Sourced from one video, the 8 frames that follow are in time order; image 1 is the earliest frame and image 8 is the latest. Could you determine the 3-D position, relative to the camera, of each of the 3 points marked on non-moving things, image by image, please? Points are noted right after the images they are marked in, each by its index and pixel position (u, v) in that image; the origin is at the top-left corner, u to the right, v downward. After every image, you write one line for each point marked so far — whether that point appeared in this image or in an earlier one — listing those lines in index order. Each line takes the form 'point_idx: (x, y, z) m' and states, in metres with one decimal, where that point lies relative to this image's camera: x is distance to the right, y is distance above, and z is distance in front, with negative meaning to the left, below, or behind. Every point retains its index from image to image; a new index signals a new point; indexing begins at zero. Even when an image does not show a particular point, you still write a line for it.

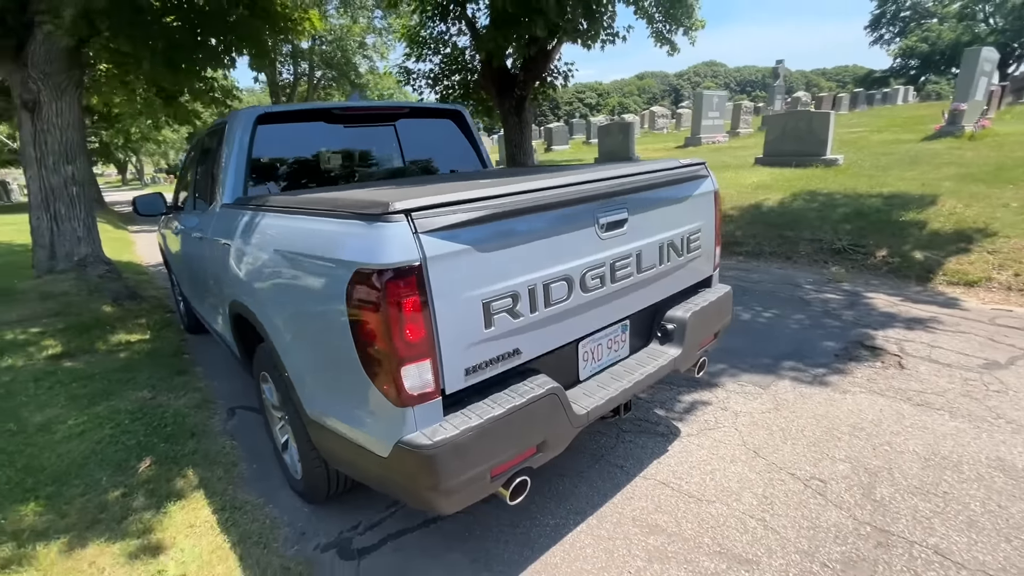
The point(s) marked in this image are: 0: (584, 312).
0: (+0.3, -0.1, +2.4) m
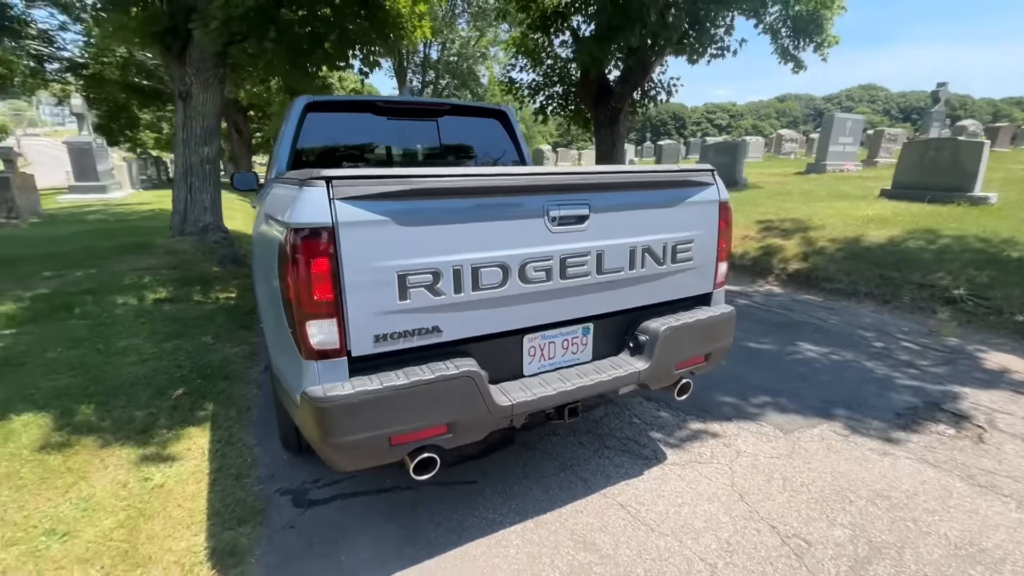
0: (0.0, -0.1, +2.3) m
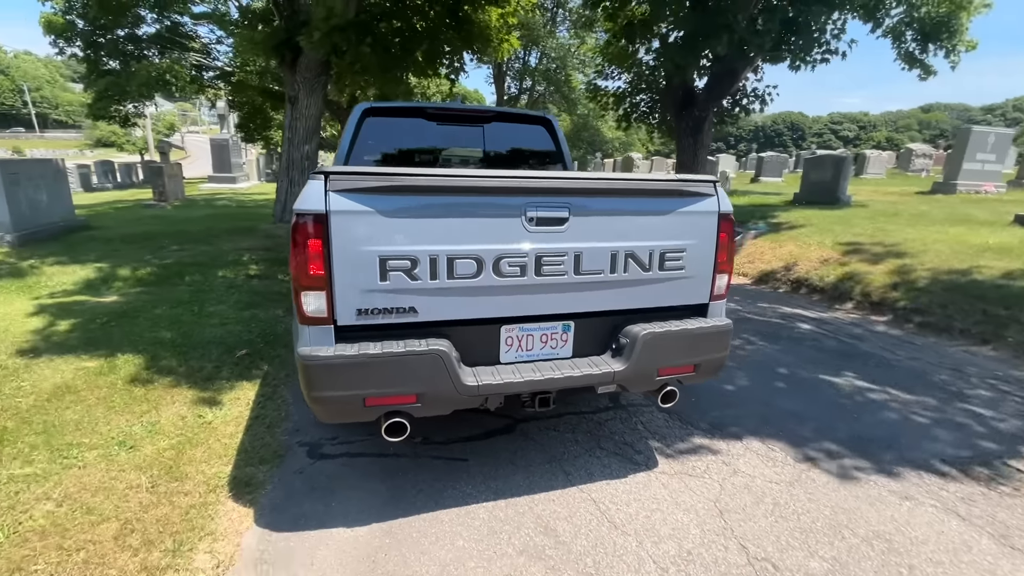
0: (-0.1, 0.0, +2.6) m
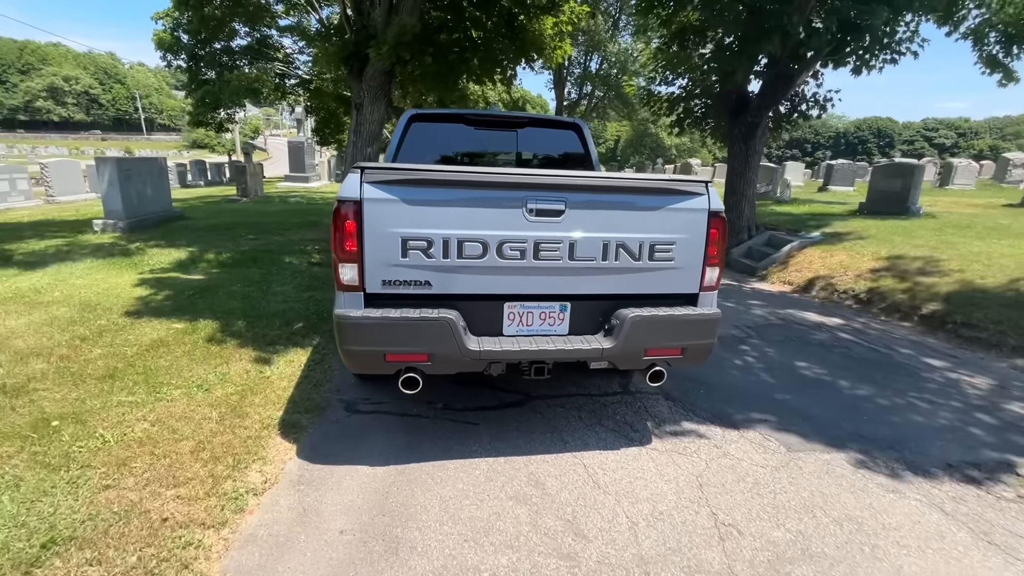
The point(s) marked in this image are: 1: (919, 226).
0: (-0.1, +0.1, +3.0) m
1: (+9.4, +1.4, +11.0) m
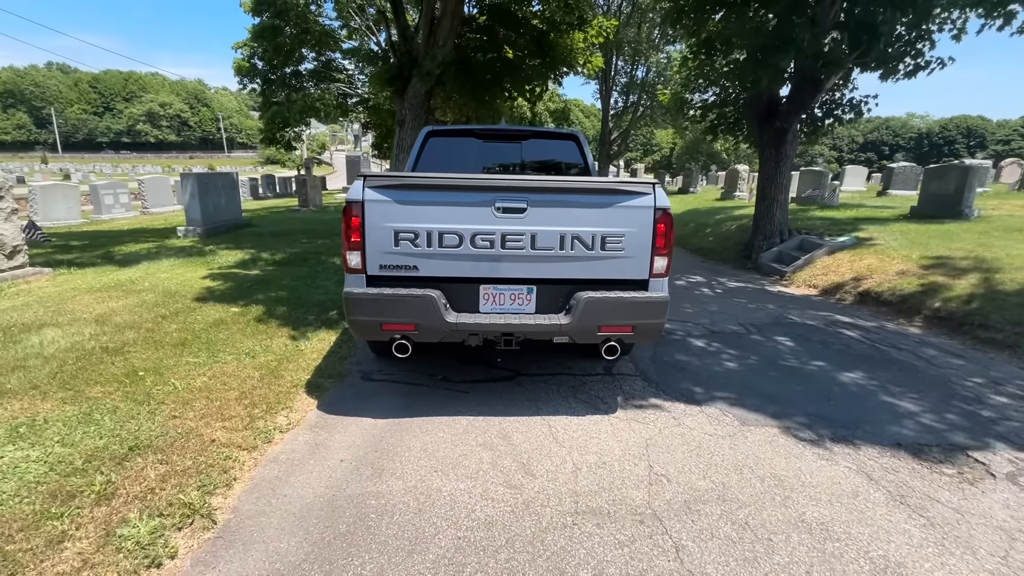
0: (-0.3, +0.2, +3.6) m
1: (+10.1, +1.3, +10.5) m
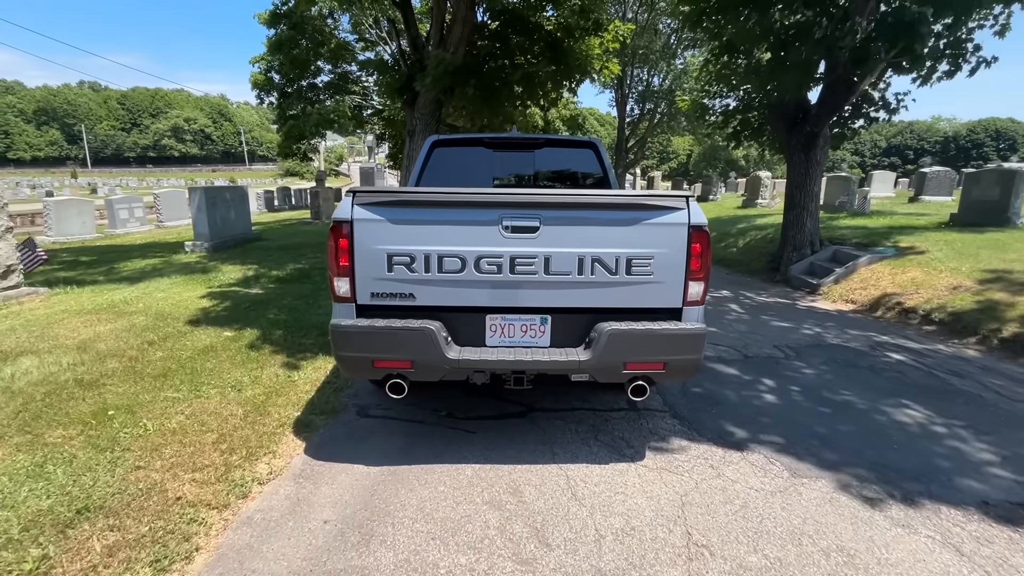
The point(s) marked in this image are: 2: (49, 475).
0: (-0.2, 0.0, +3.2) m
1: (+10.3, +1.0, +9.7) m
2: (-2.8, -1.2, +2.9) m
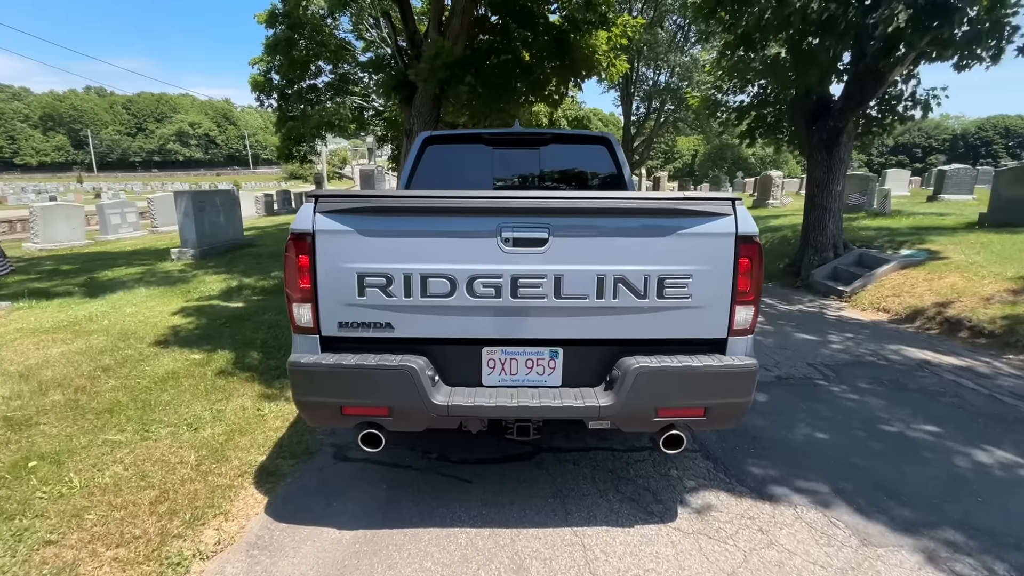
0: (-0.2, -0.1, +2.5) m
1: (+10.4, +0.9, +9.0) m
2: (-2.8, -1.3, +2.3) m
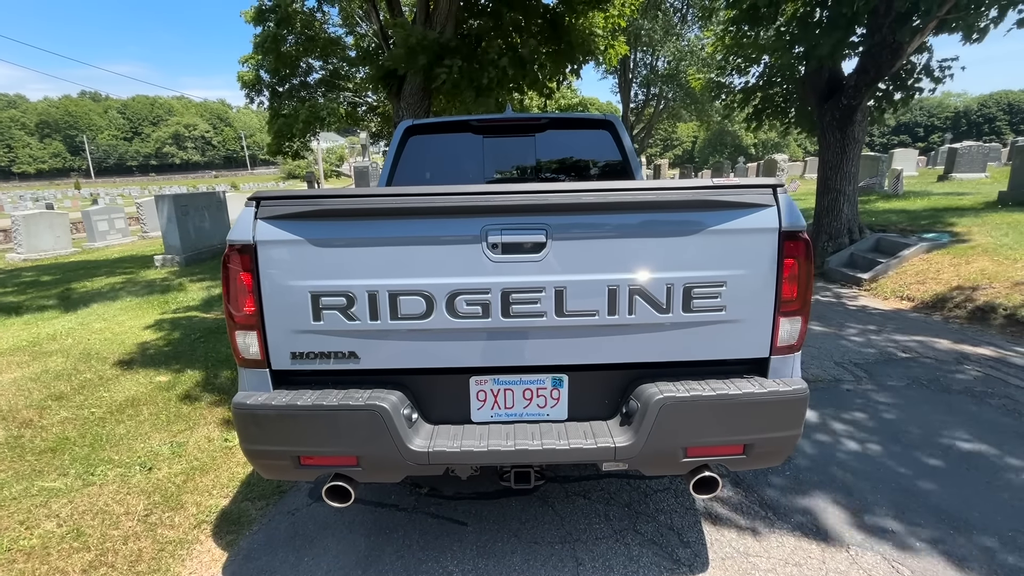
0: (-0.2, -0.2, +2.1) m
1: (+10.4, +1.3, +8.5) m
2: (-2.8, -1.5, +1.9) m
